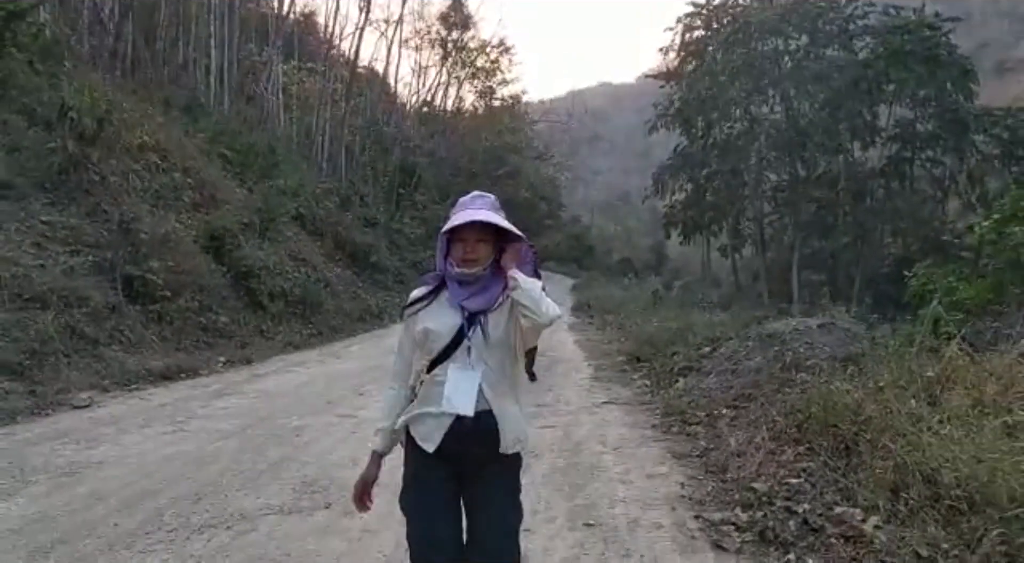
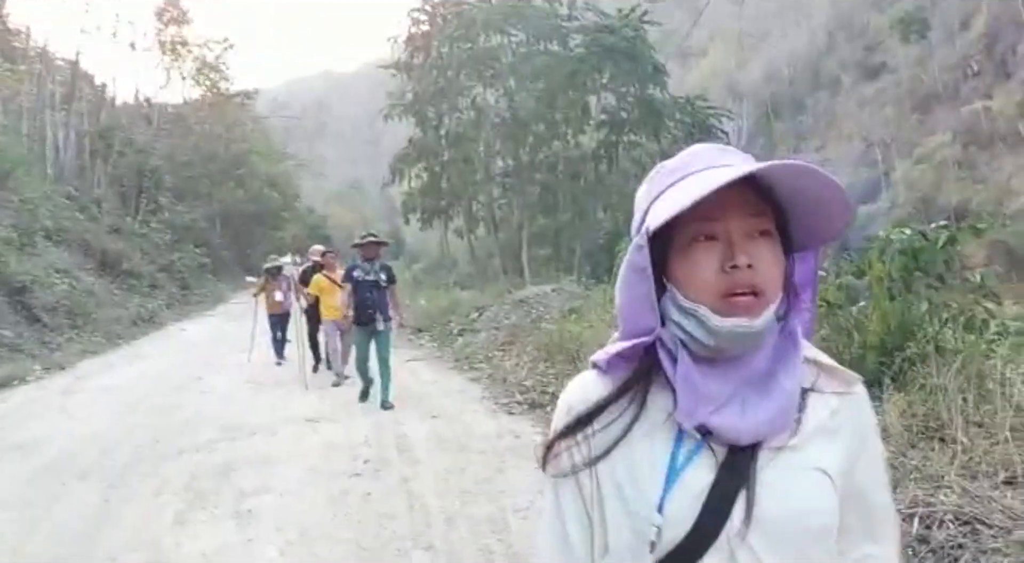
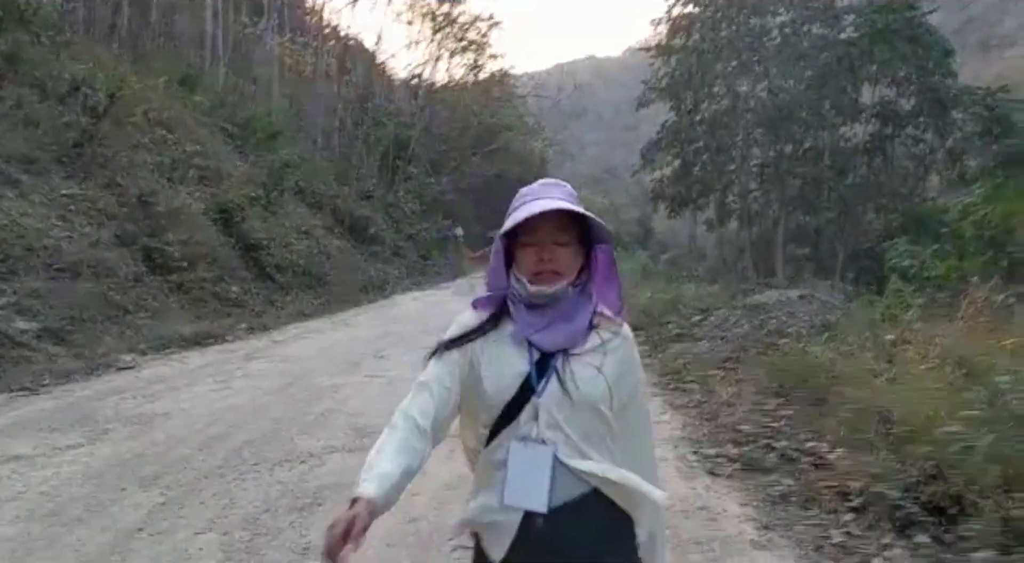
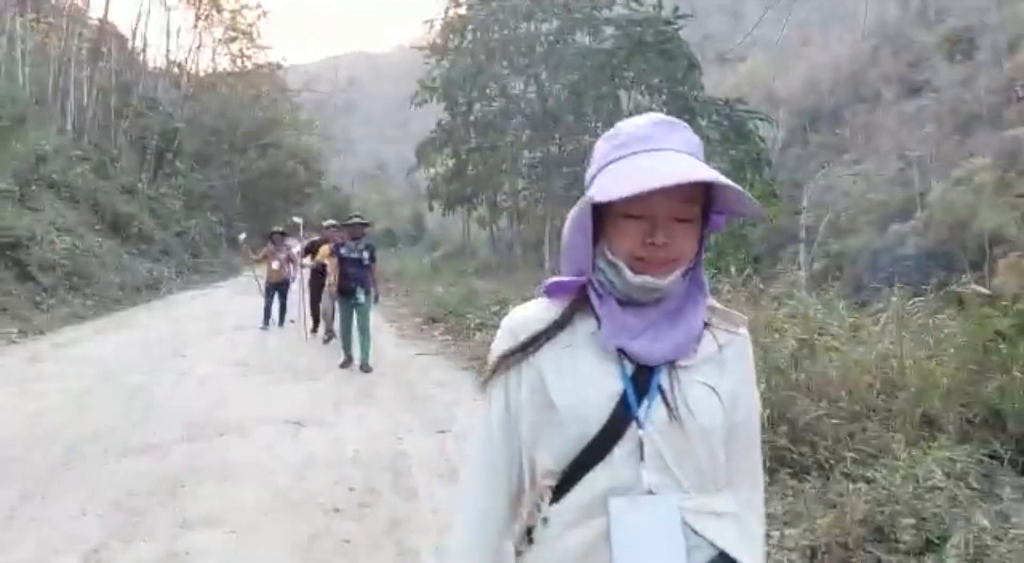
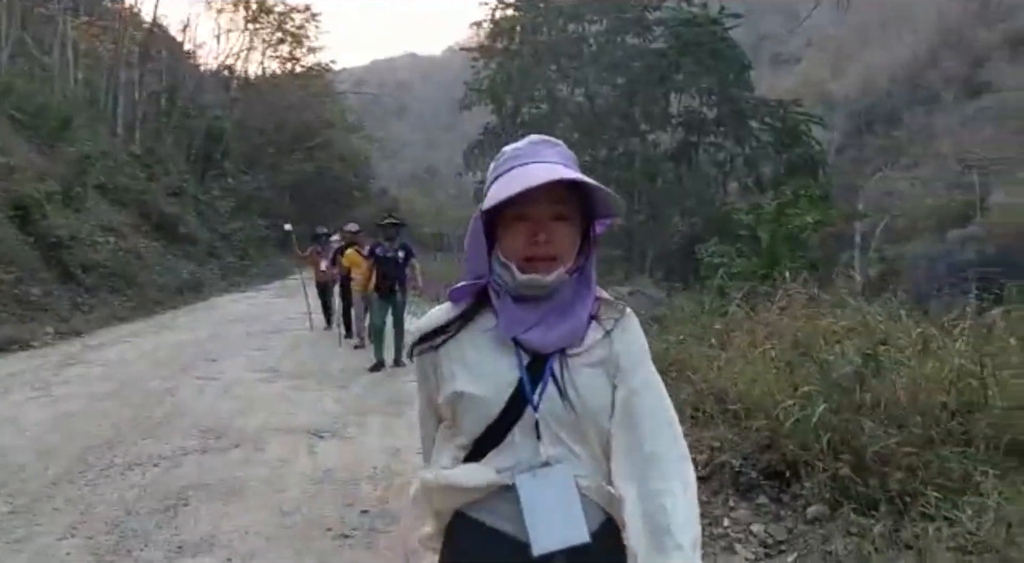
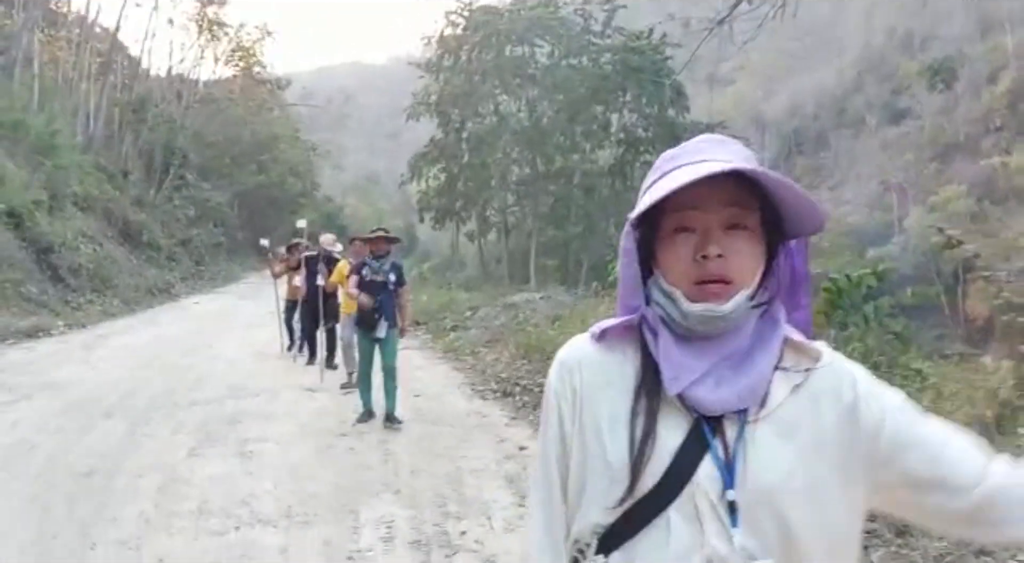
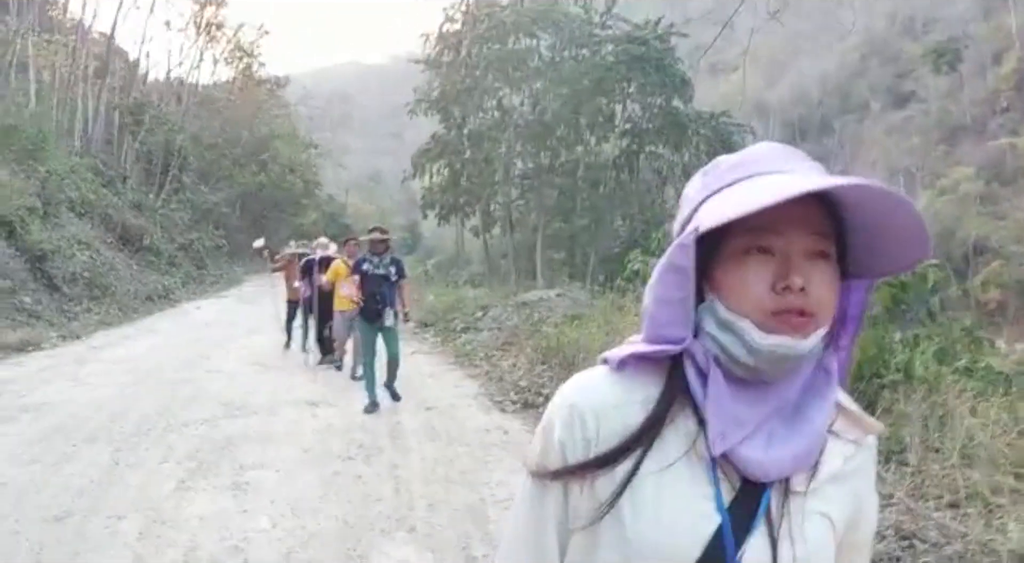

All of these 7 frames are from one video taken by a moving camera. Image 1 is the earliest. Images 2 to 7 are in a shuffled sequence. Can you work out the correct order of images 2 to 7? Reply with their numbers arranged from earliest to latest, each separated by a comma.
3, 5, 4, 2, 7, 6
